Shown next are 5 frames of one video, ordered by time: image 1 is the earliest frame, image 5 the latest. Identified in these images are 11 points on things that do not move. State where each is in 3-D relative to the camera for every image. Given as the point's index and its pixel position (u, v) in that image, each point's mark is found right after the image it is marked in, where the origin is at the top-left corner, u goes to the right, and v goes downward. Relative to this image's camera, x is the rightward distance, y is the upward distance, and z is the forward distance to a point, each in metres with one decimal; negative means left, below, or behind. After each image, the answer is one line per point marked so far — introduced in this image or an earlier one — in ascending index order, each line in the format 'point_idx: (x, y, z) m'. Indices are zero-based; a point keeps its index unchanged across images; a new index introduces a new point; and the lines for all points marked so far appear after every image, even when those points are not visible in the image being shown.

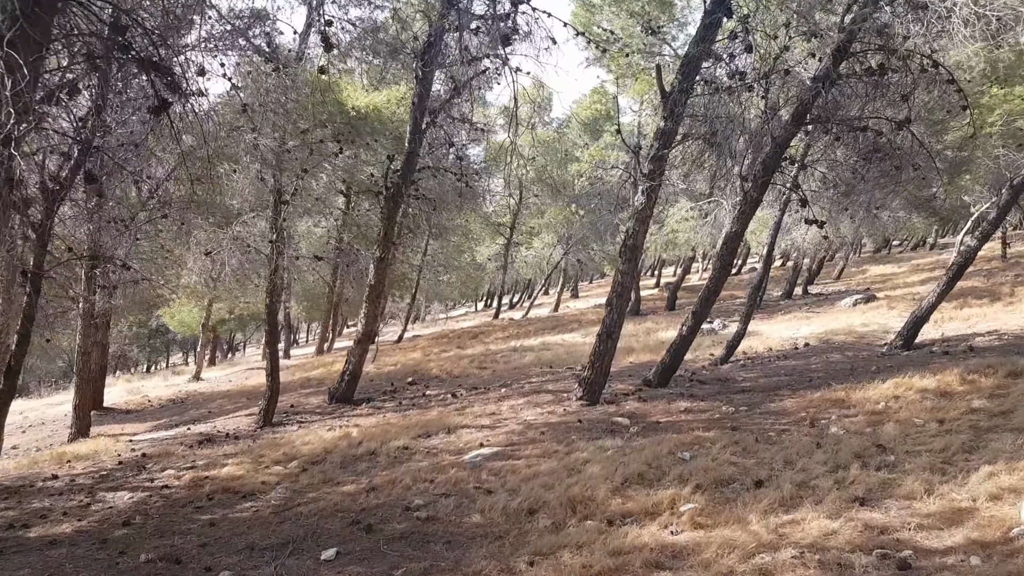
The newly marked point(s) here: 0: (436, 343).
0: (-1.7, -1.3, +19.8) m
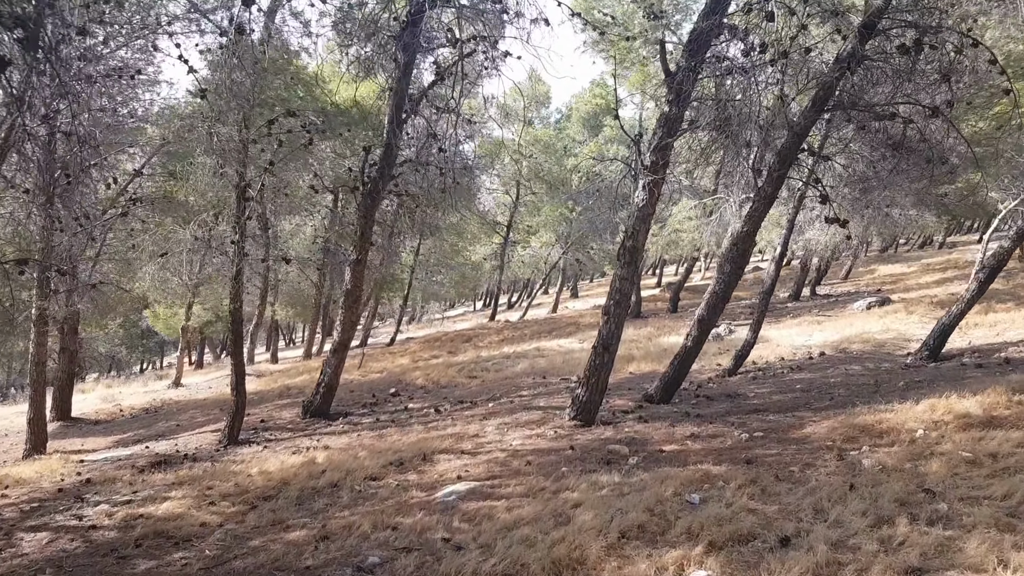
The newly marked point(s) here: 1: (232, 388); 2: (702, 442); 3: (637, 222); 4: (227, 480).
0: (-1.9, -1.3, +18.9) m
1: (-3.0, -1.1, +9.3) m
2: (+1.4, -1.1, +6.2) m
3: (+1.0, +0.5, +7.1) m
4: (-2.3, -1.5, +6.9) m
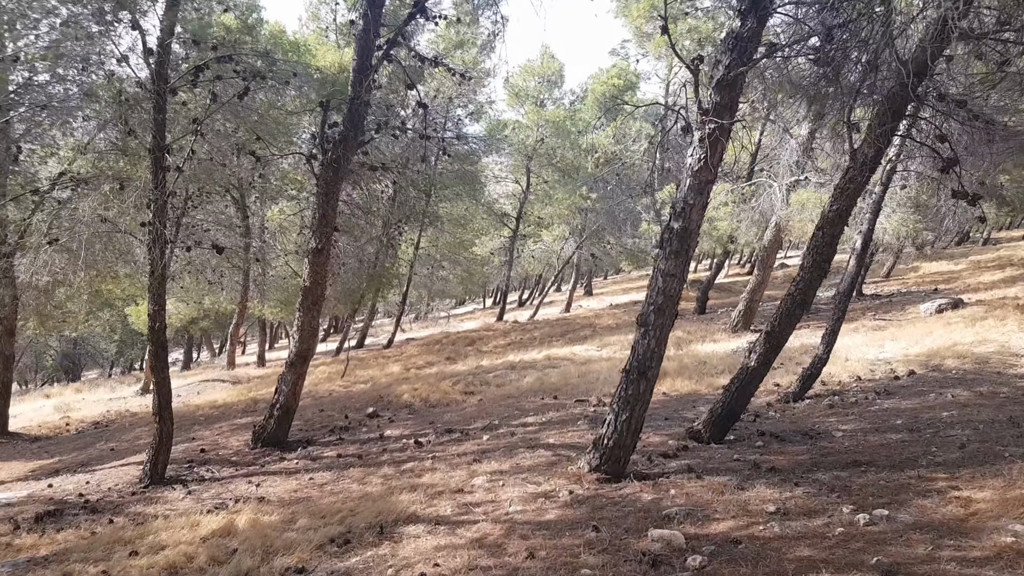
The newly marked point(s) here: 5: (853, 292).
0: (-1.7, -1.2, +16.8) m
1: (-3.0, -1.0, +7.3) m
2: (+1.3, -1.1, +4.0) m
3: (+1.0, +0.5, +5.0) m
4: (-2.3, -1.5, +4.8) m
5: (+3.0, 0.0, +7.5) m
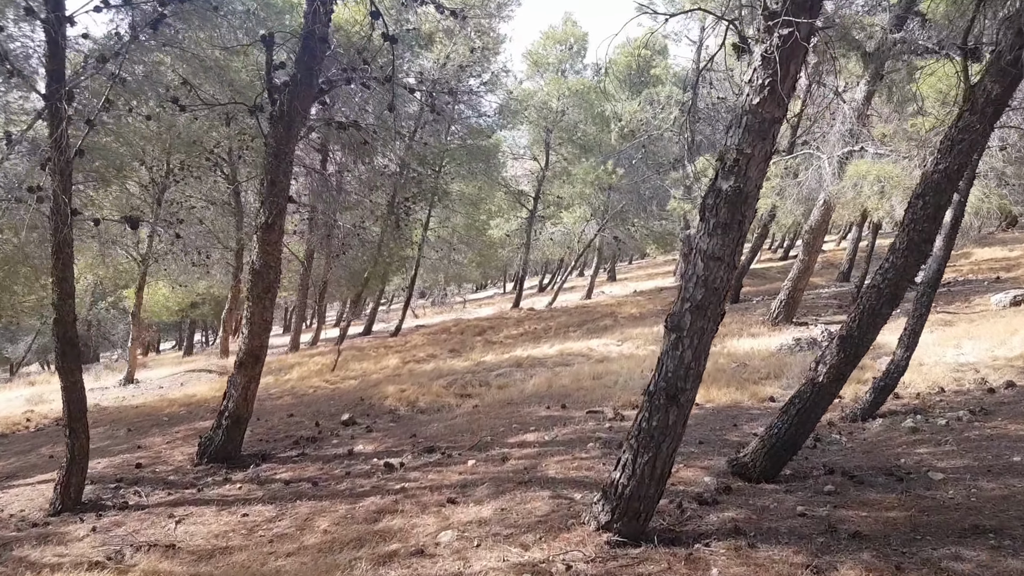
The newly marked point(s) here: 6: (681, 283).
0: (-1.5, -1.0, +15.4) m
1: (-3.1, -0.9, +5.9) m
2: (+1.2, -1.1, +2.5) m
3: (+0.9, +0.6, +3.5) m
4: (-2.4, -1.4, +3.4) m
5: (+2.9, 0.0, +5.9) m
6: (+0.7, 0.0, +3.6) m
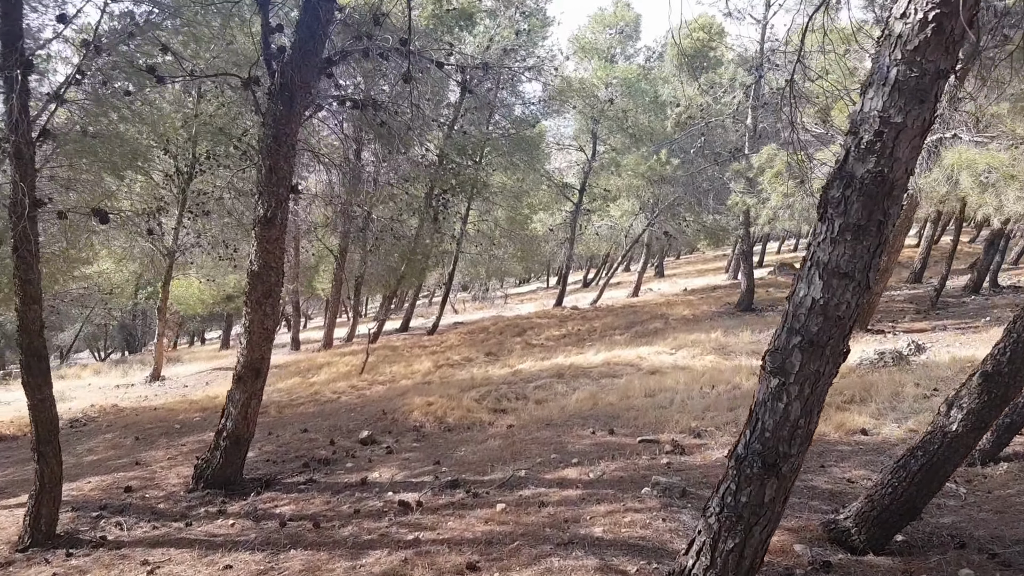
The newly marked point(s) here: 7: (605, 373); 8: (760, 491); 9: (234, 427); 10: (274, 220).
0: (-0.8, -0.9, +14.5) m
1: (-2.8, -0.9, +5.0) m
2: (+1.2, -1.2, +1.5) m
3: (+1.0, +0.5, +2.4) m
4: (-2.3, -1.5, +2.6) m
5: (+3.2, 0.0, +4.8) m
6: (+0.8, -0.1, +2.6) m
7: (+1.0, -0.9, +9.2) m
8: (+0.7, -0.6, +2.6) m
9: (-1.9, -0.9, +5.9) m
10: (-1.4, +0.4, +5.3) m
